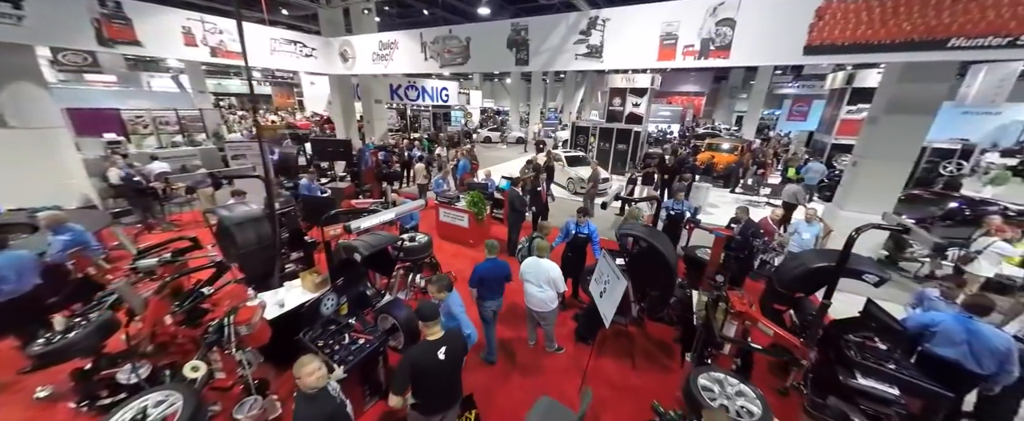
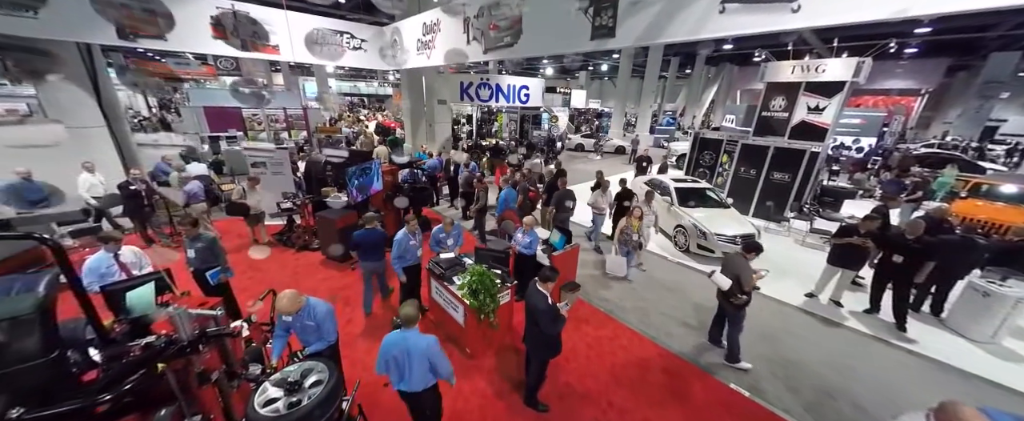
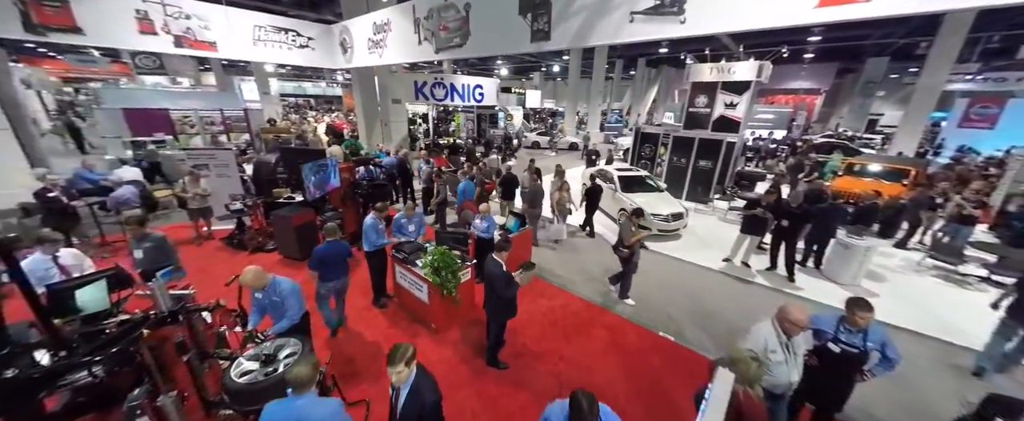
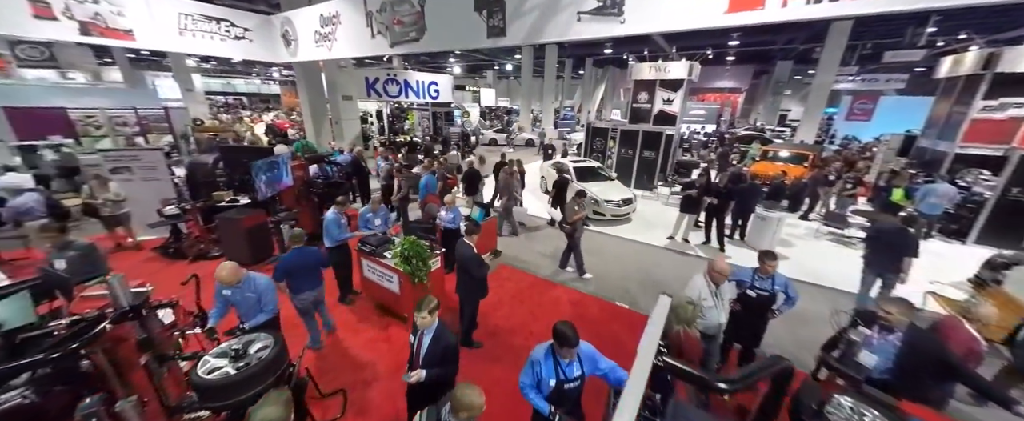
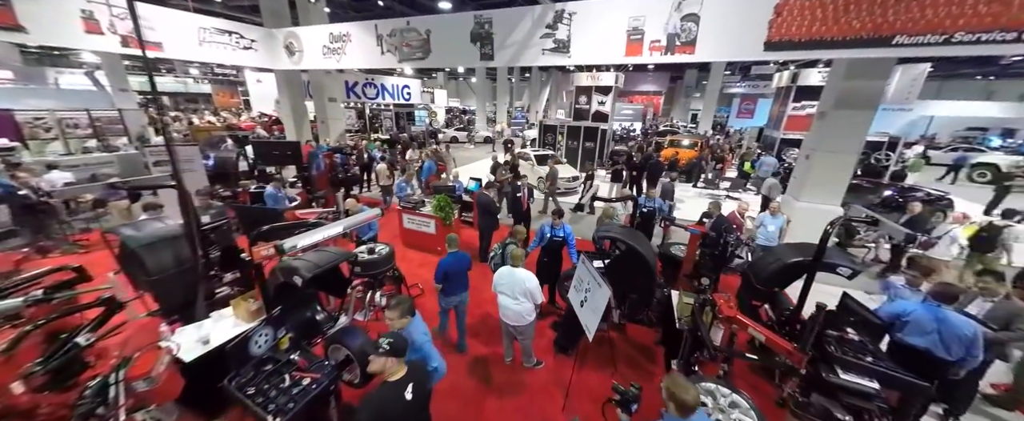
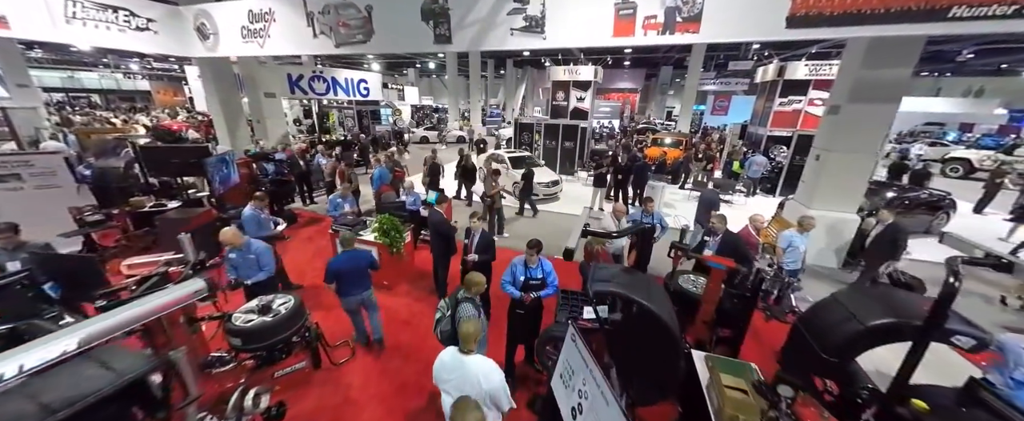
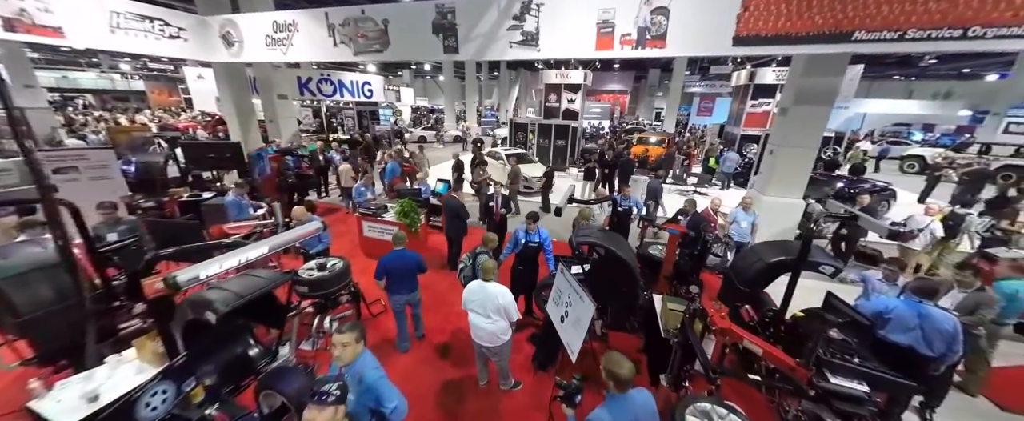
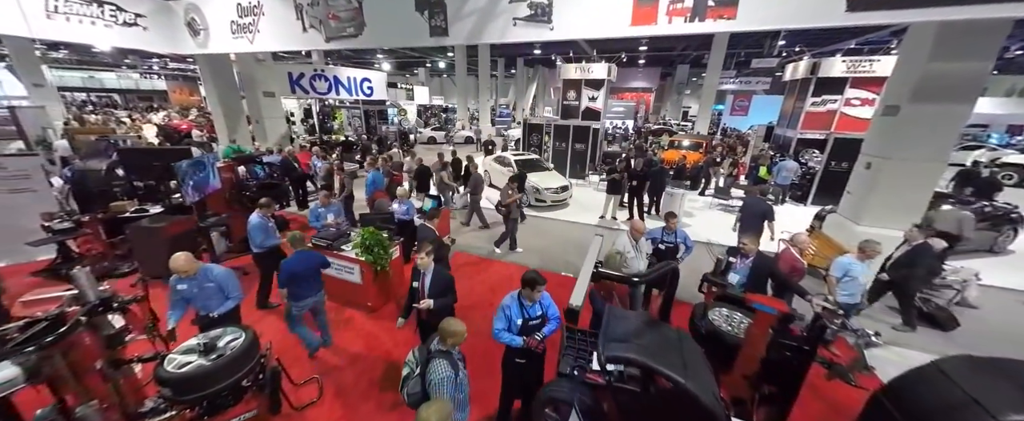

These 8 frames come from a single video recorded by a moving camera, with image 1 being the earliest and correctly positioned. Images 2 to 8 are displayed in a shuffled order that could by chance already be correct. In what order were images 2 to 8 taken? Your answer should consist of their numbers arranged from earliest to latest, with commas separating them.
5, 7, 6, 8, 4, 3, 2
